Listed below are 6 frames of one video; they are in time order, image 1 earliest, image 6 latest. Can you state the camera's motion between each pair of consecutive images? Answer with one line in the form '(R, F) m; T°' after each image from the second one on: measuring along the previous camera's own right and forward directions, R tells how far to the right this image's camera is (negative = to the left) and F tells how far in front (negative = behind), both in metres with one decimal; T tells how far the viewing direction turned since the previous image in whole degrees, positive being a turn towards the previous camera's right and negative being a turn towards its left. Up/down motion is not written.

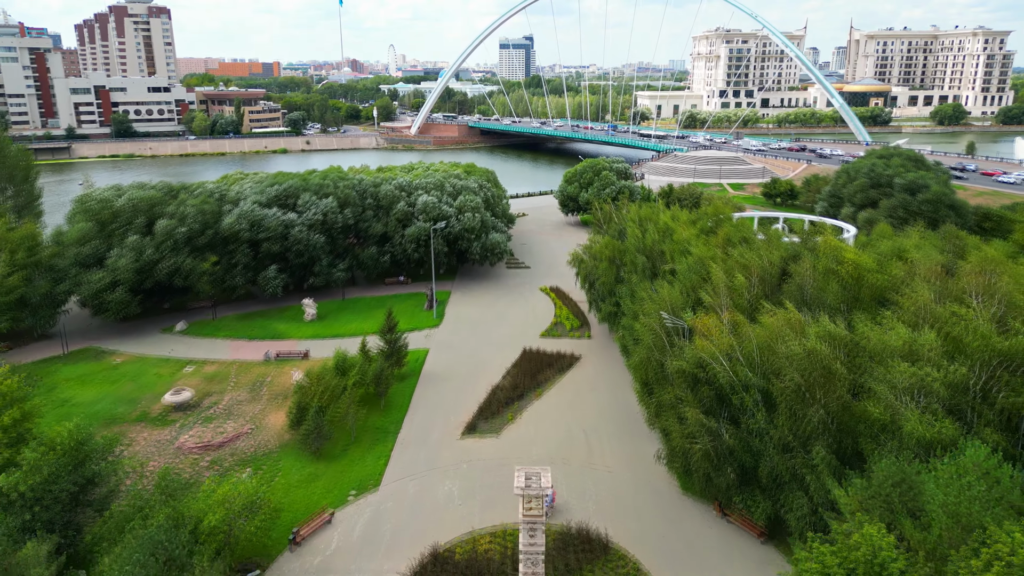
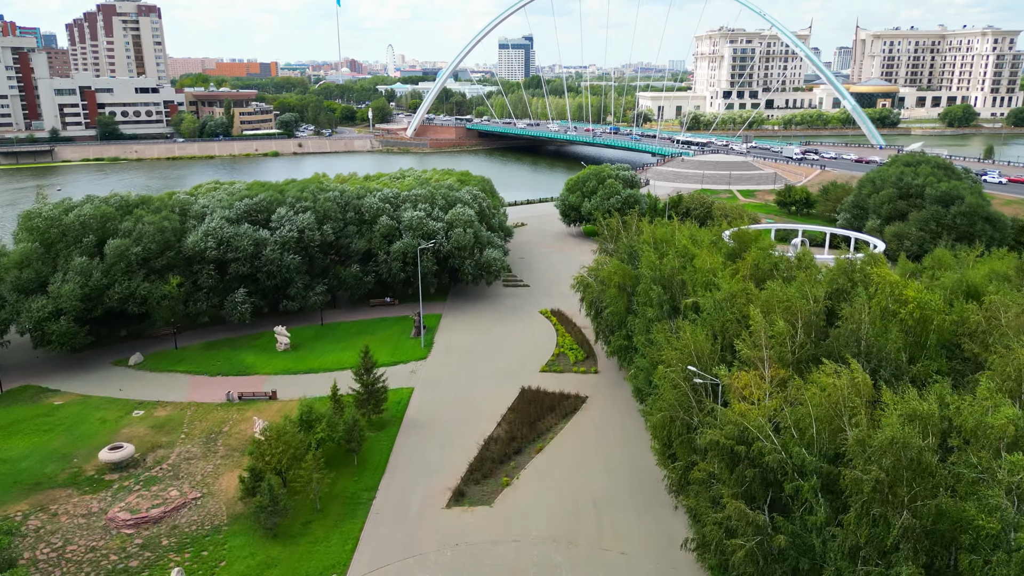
(+0.1, +3.3) m; 0°
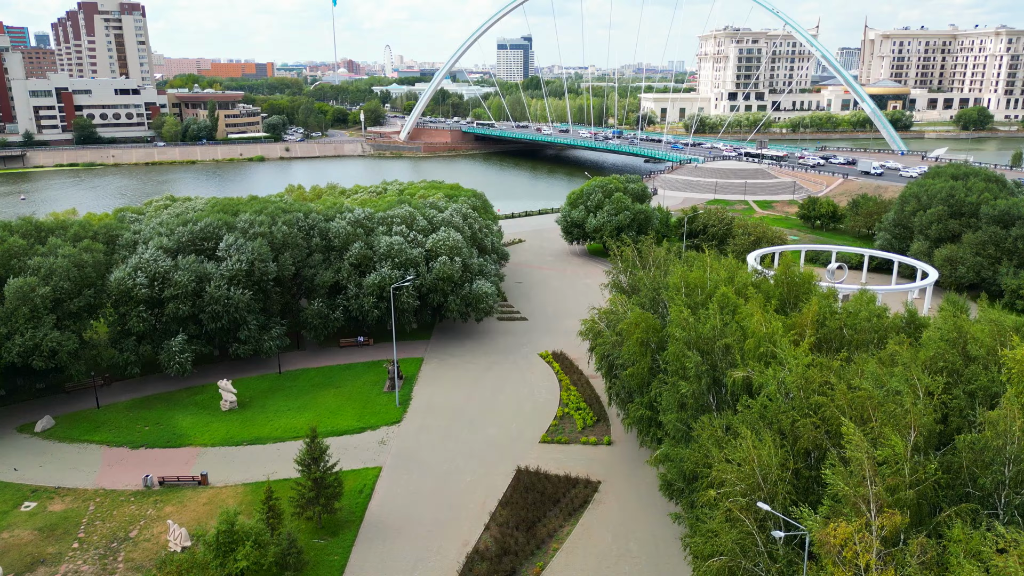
(+0.2, +4.8) m; 0°
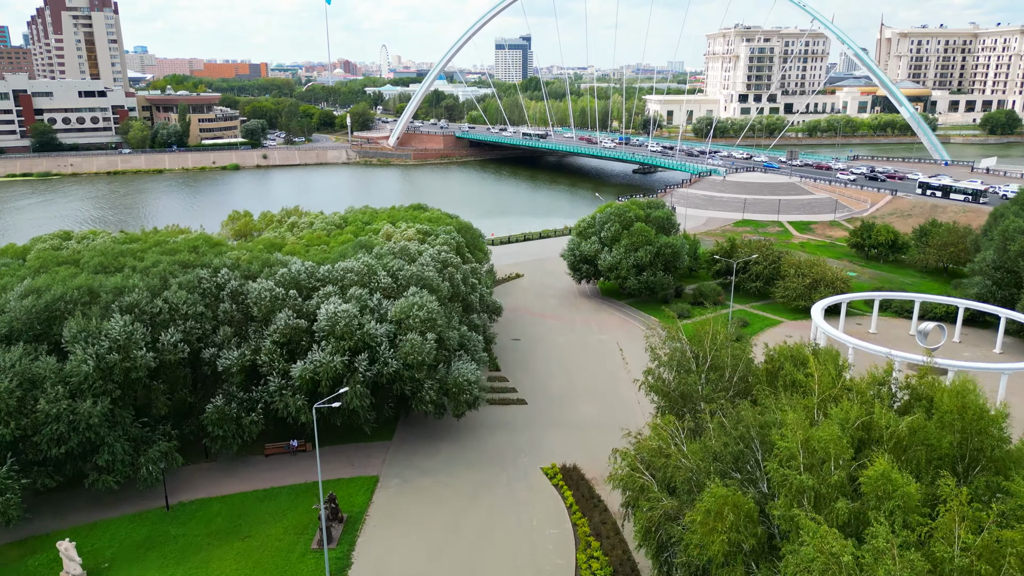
(+0.2, +7.9) m; 0°
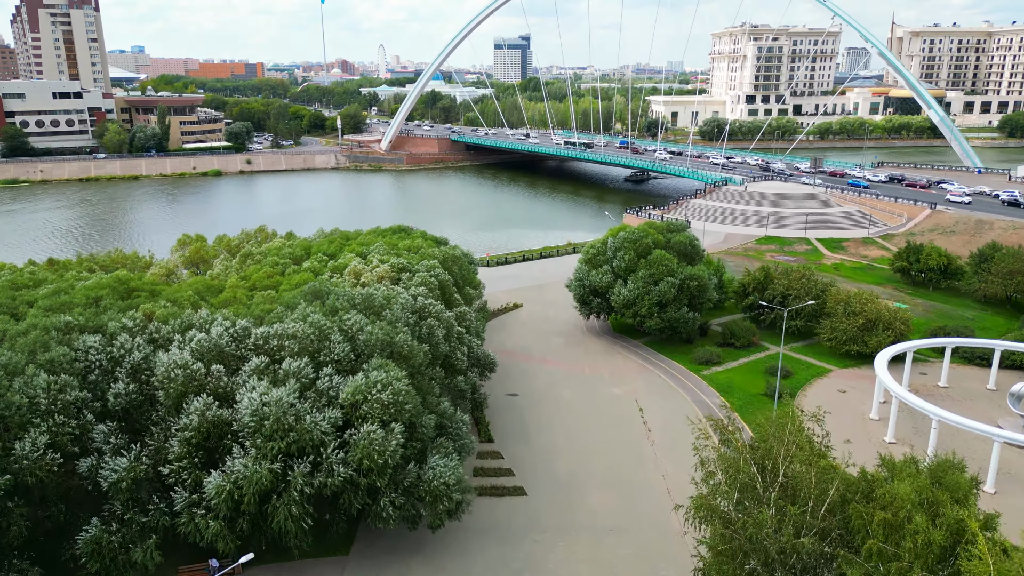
(+0.1, +4.9) m; 0°
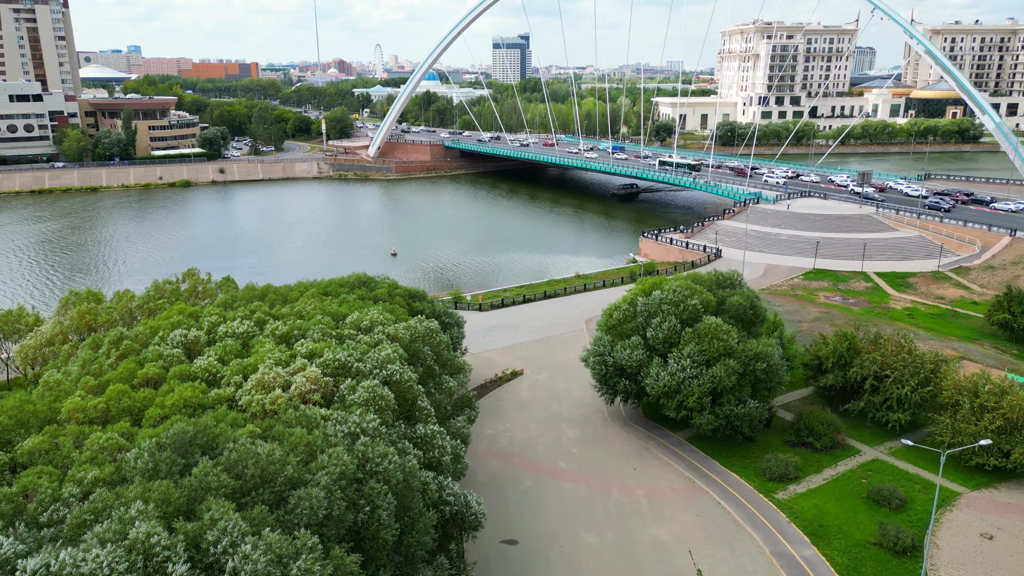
(+0.1, +7.4) m; 0°
